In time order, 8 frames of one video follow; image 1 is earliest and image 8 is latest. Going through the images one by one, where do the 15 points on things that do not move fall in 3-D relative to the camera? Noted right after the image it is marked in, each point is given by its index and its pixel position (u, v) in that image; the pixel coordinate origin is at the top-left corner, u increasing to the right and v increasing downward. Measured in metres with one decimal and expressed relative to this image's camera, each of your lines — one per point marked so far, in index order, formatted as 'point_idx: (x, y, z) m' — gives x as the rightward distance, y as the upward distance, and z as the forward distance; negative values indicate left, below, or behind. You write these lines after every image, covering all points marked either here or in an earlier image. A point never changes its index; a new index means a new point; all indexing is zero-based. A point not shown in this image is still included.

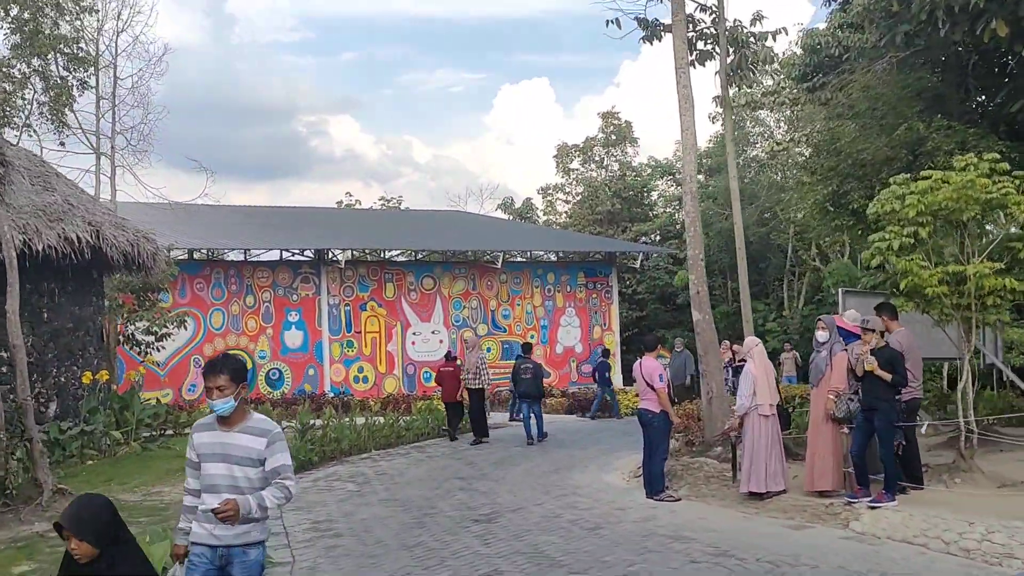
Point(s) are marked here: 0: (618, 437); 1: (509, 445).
0: (+1.3, -1.8, +13.2) m
1: (0.0, -1.8, +12.8) m
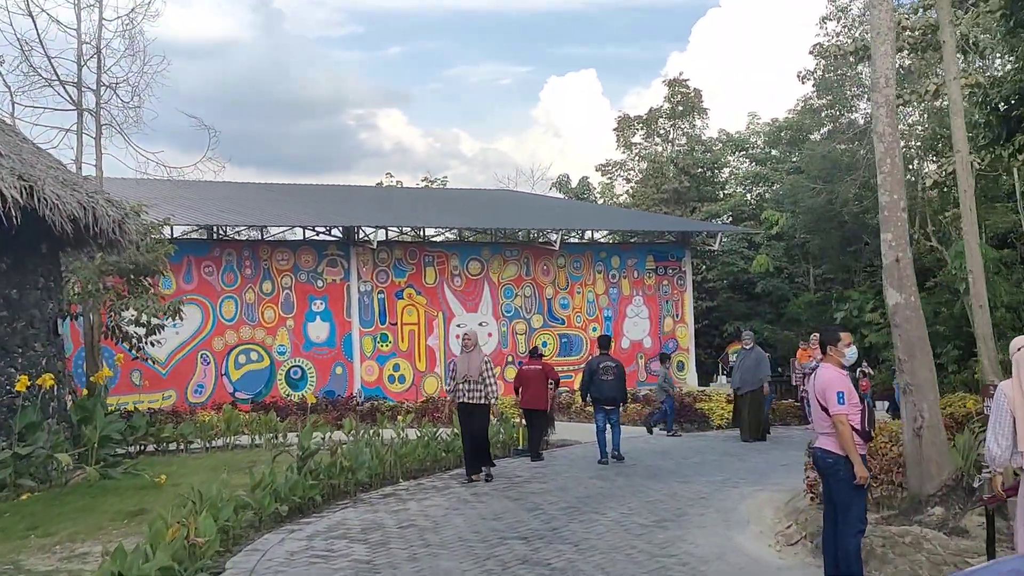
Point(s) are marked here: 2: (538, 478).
0: (+1.9, -1.6, +10.0) m
1: (+0.6, -1.6, +9.6) m
2: (+0.2, -1.6, +9.3) m
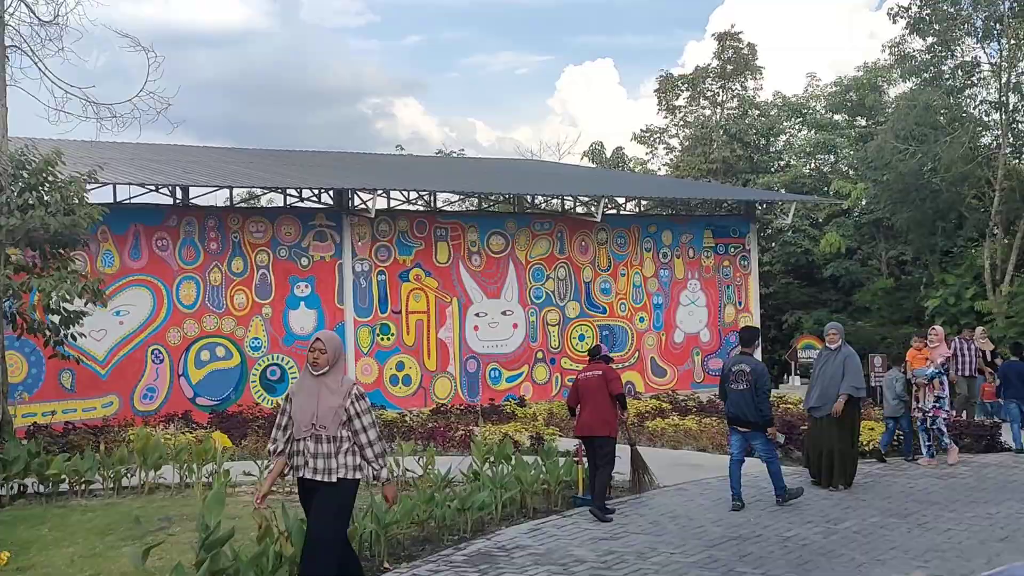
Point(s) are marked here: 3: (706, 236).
0: (+2.2, -1.4, +6.3) m
1: (+0.9, -1.4, +5.9) m
2: (+0.5, -1.4, +5.6) m
3: (+3.2, +0.9, +18.3) m
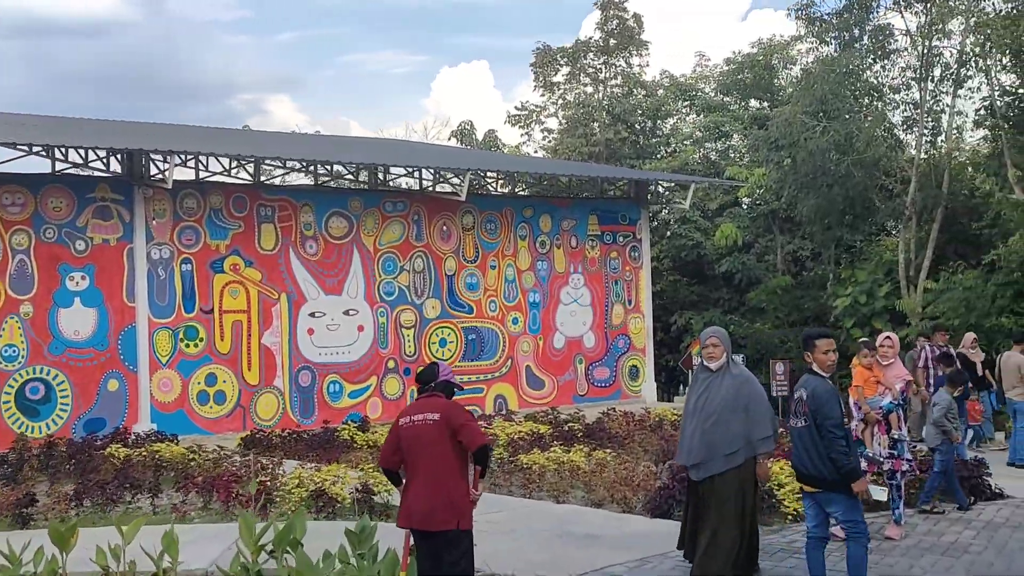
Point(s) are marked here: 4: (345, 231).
0: (+1.5, -1.3, +3.5) m
1: (+0.2, -1.3, +3.0) m
2: (-0.2, -1.3, +2.6) m
3: (+1.1, +0.9, +15.5) m
4: (-2.0, +0.7, +13.3) m
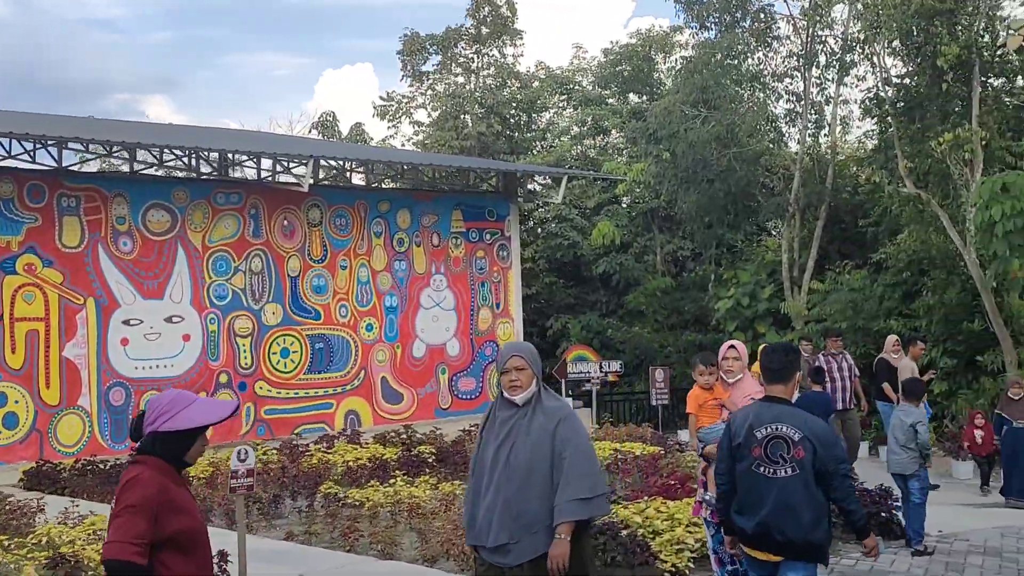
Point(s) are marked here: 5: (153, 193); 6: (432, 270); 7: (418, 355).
0: (+0.9, -1.3, +2.2) m
1: (-0.3, -1.3, +1.5) m
2: (-0.7, -1.3, +1.1) m
3: (-0.7, +0.9, +14.1) m
4: (-3.6, +0.7, +11.6) m
5: (-3.8, +1.0, +11.5) m
6: (-1.0, +0.2, +13.8) m
7: (-1.2, -0.8, +13.7) m
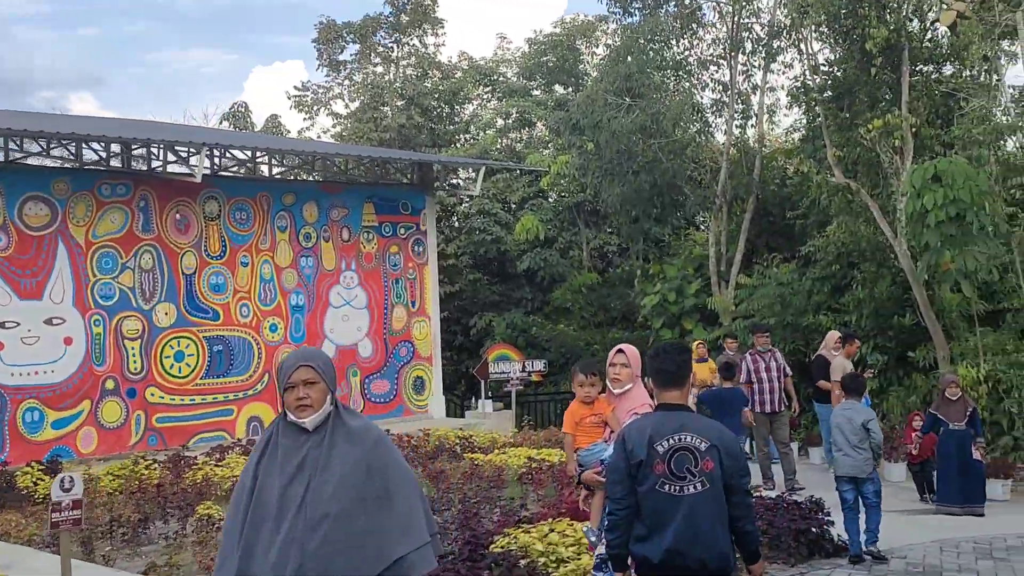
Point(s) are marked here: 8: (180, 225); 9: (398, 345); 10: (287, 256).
0: (+0.6, -1.3, +1.5) m
1: (-0.6, -1.3, +0.8) m
2: (-0.9, -1.3, +0.4) m
3: (-1.8, +0.9, +13.3) m
4: (-4.5, +0.7, +10.6) m
5: (-4.6, +1.0, +10.5) m
6: (-2.0, +0.3, +13.0) m
7: (-2.2, -0.8, +12.9) m
8: (-3.5, +0.7, +11.6) m
9: (-1.4, -0.7, +13.6) m
10: (-2.6, +0.4, +12.6) m
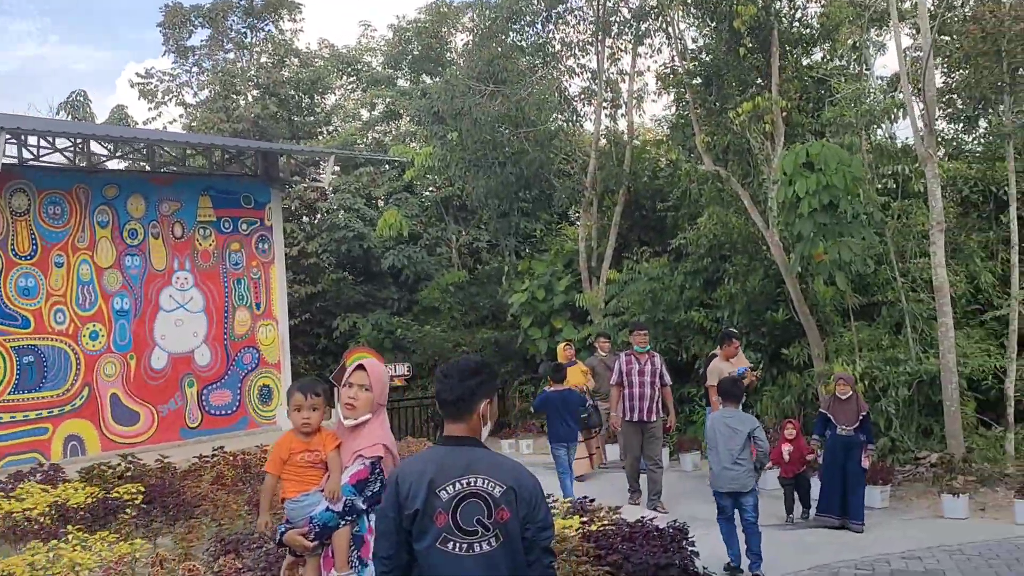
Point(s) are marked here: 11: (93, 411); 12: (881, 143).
0: (+0.2, -1.3, +0.6) m
1: (-0.9, -1.3, -0.2) m
2: (-1.2, -1.3, -0.7) m
3: (-3.4, +0.9, +12.1) m
4: (-5.9, +0.6, +9.1) m
5: (-6.0, +0.9, +9.0) m
6: (-3.6, +0.2, +11.8) m
7: (-3.7, -0.8, +11.6) m
8: (-5.0, +0.6, +10.2) m
9: (-3.1, -0.7, +12.4) m
10: (-4.1, +0.3, +11.3) m
11: (-4.2, -1.2, +11.0) m
12: (+3.6, +1.4, +10.6) m
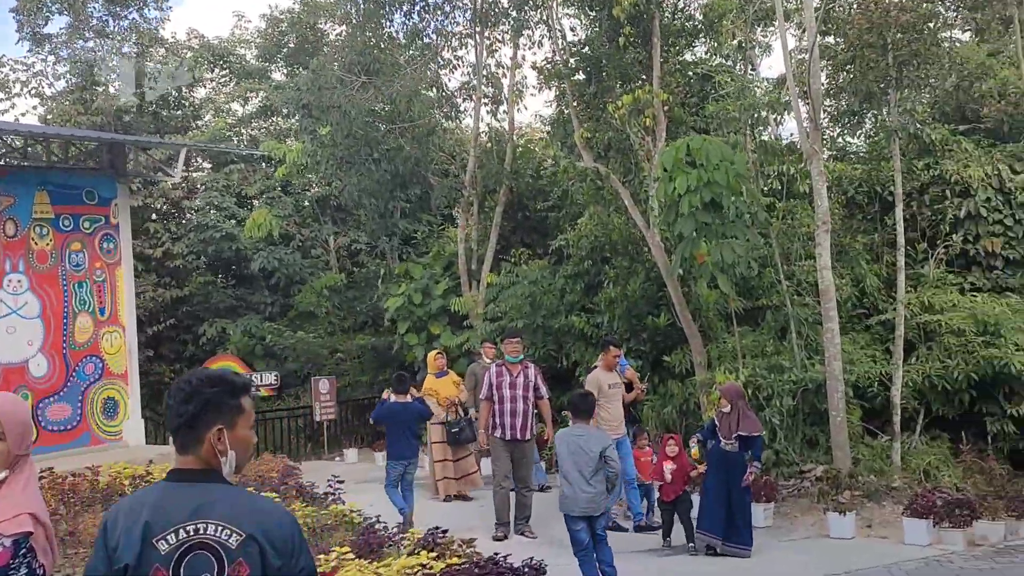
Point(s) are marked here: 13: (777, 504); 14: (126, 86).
0: (-0.1, -1.3, -0.1) m
1: (-1.1, -1.3, -1.1) m
2: (-1.3, -1.3, -1.5) m
3: (-4.7, +0.9, +11.0) m
4: (-6.9, +0.6, +7.8) m
5: (-7.0, +0.9, +7.7) m
6: (-4.9, +0.2, +10.7) m
7: (-5.0, -0.8, +10.5) m
8: (-6.1, +0.6, +9.0) m
9: (-4.4, -0.7, +11.3) m
10: (-5.4, +0.3, +10.1) m
11: (-5.4, -1.3, +9.8) m
12: (+2.3, +1.4, +10.1) m
13: (+2.0, -1.6, +8.4) m
14: (-6.6, +3.5, +18.9) m
